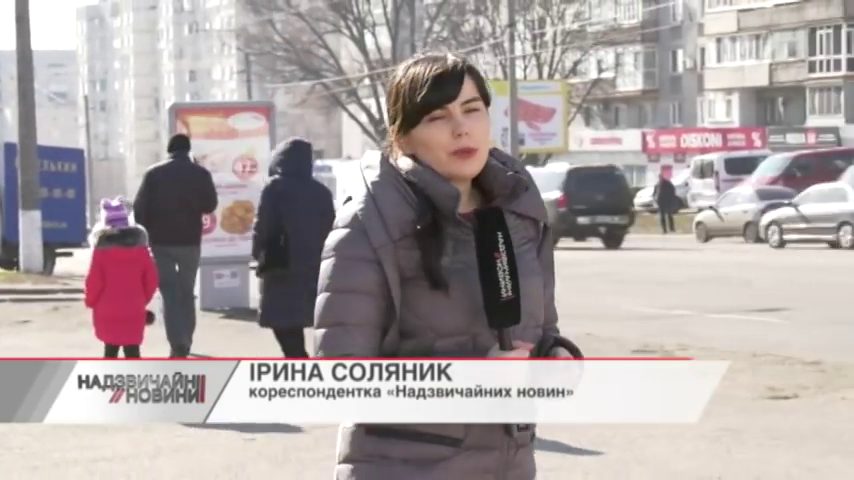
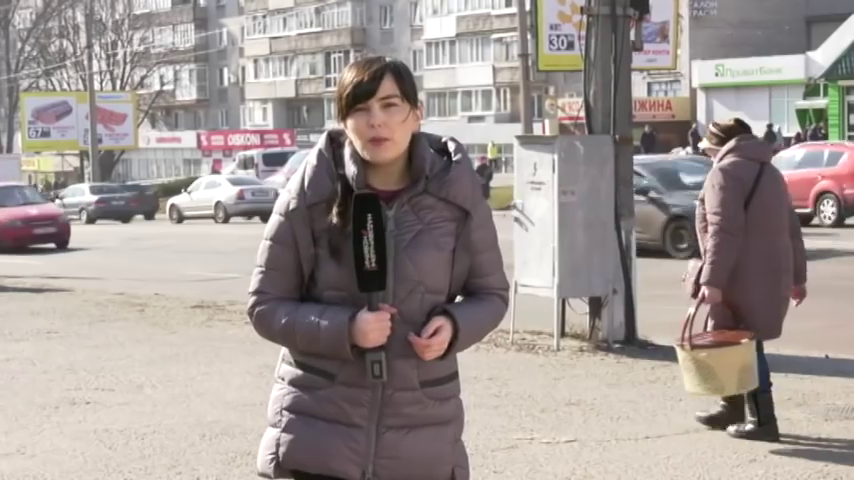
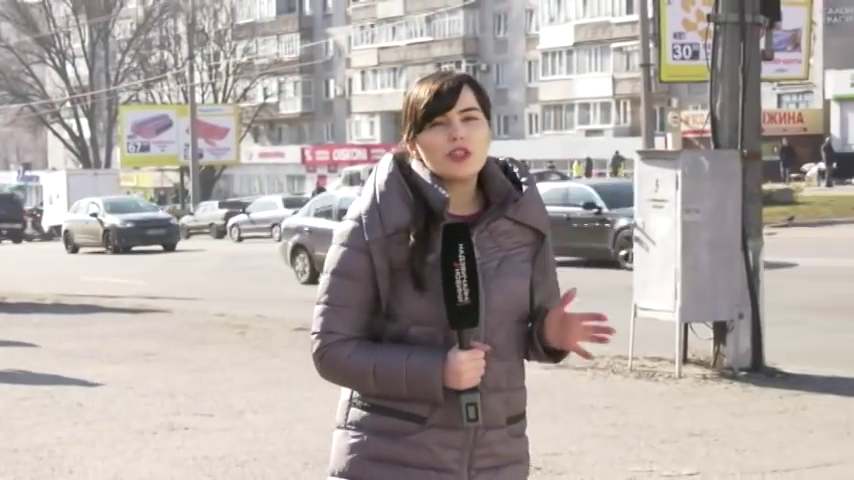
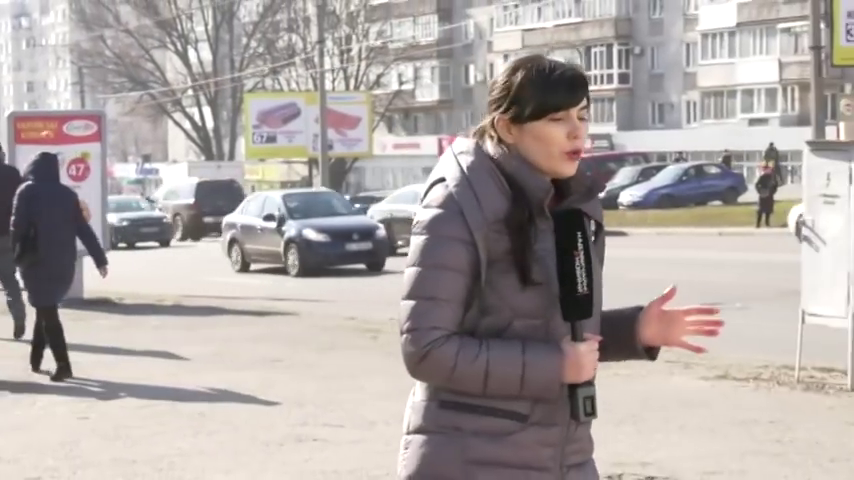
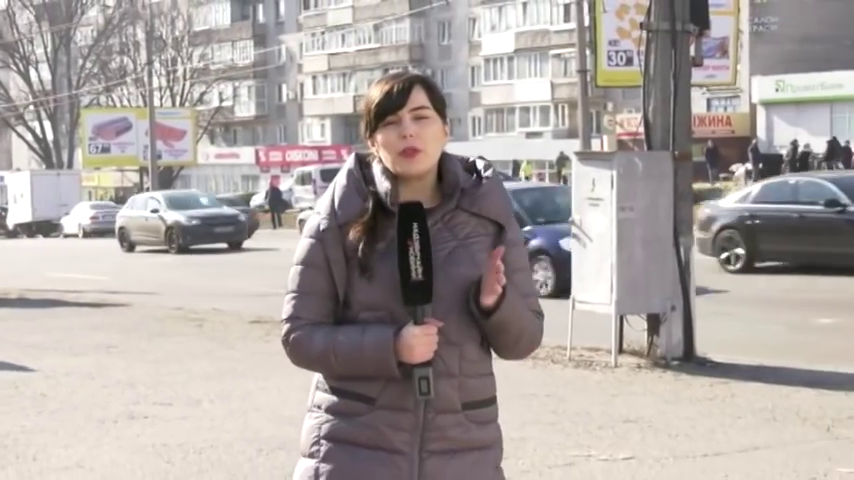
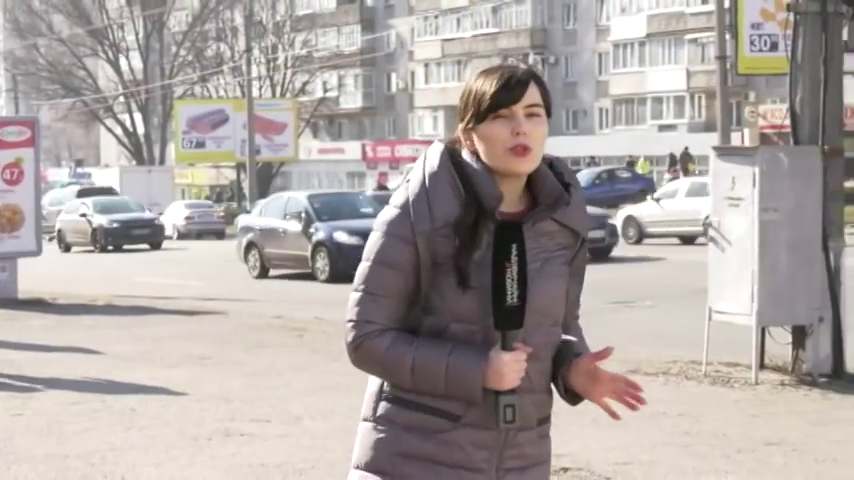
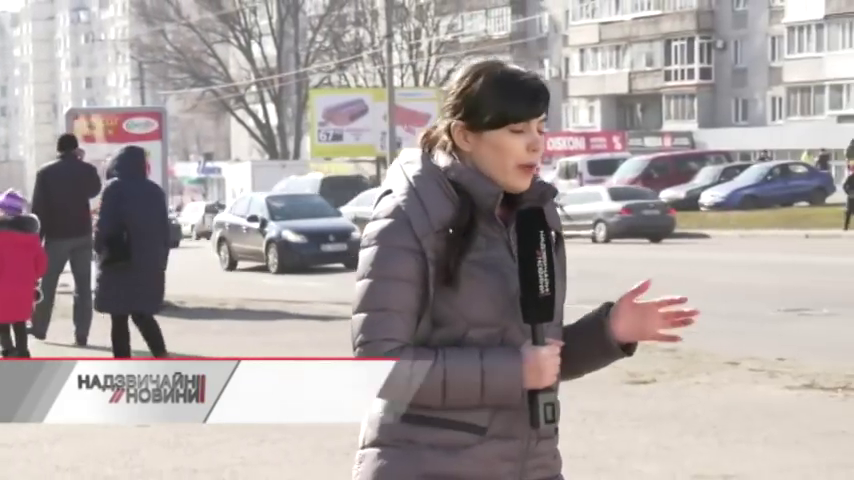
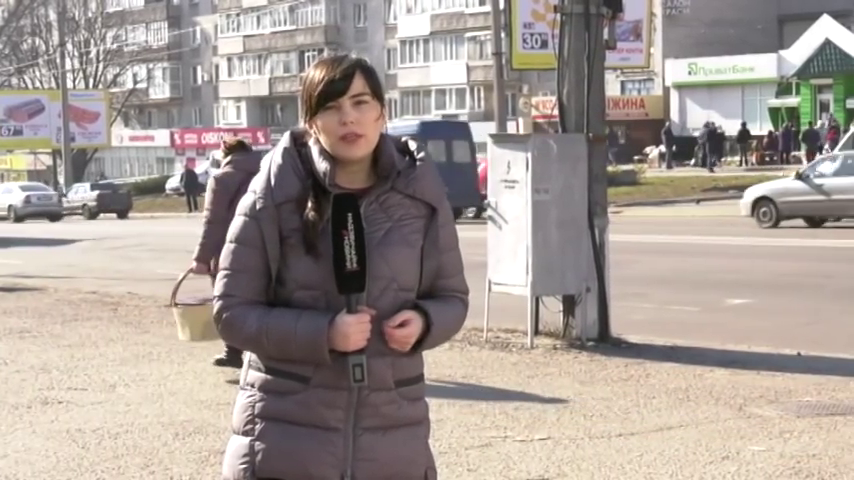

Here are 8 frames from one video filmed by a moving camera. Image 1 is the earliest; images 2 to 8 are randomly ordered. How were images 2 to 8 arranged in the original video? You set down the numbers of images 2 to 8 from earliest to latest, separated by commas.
7, 4, 6, 3, 5, 2, 8
